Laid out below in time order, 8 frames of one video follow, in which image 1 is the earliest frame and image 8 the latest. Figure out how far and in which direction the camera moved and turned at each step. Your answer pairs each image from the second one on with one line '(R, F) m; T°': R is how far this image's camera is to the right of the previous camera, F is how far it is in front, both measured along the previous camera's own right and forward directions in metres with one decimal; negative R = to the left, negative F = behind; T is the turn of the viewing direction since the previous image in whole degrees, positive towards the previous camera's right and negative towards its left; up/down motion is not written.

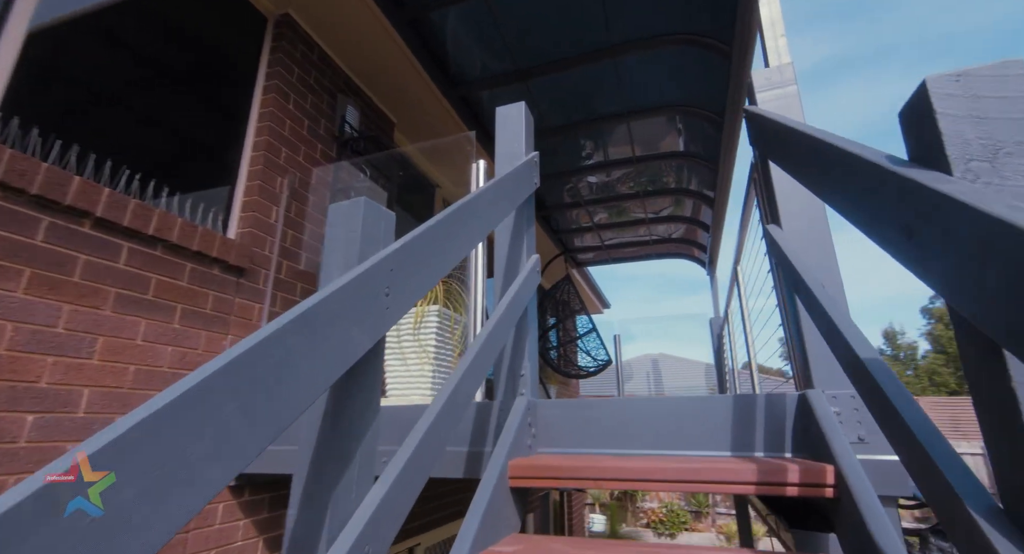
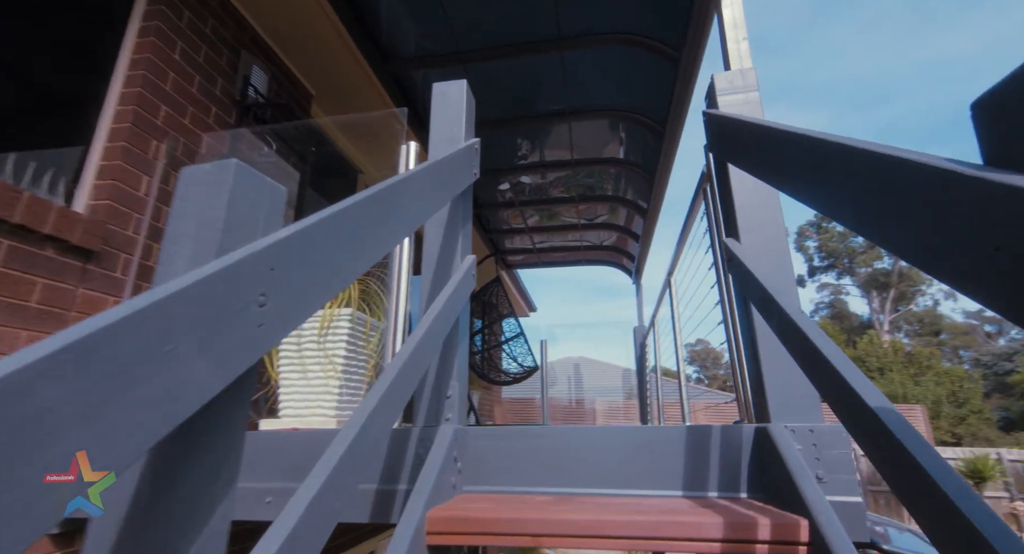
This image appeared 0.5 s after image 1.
(0.0, +0.2) m; +9°
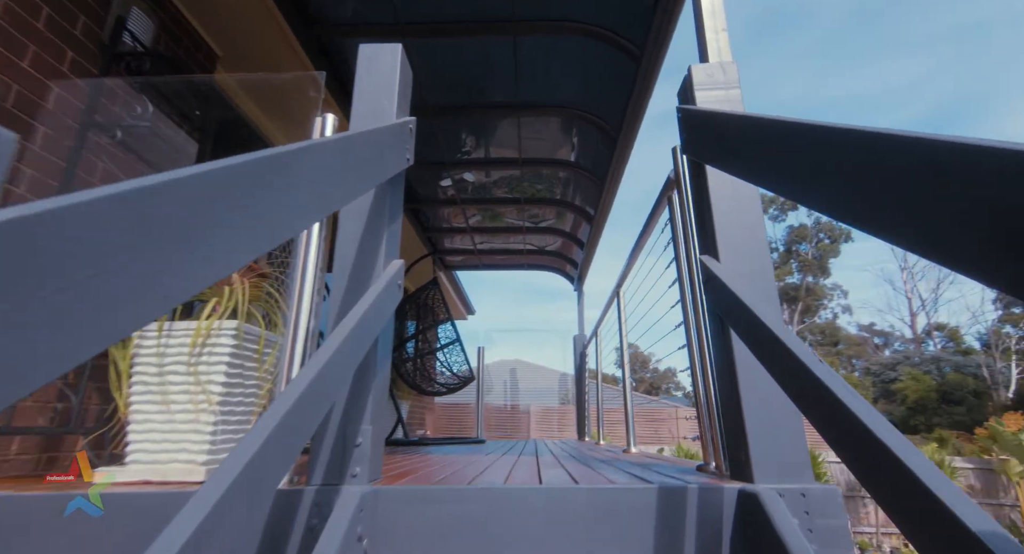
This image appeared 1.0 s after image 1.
(0.0, +0.2) m; +8°
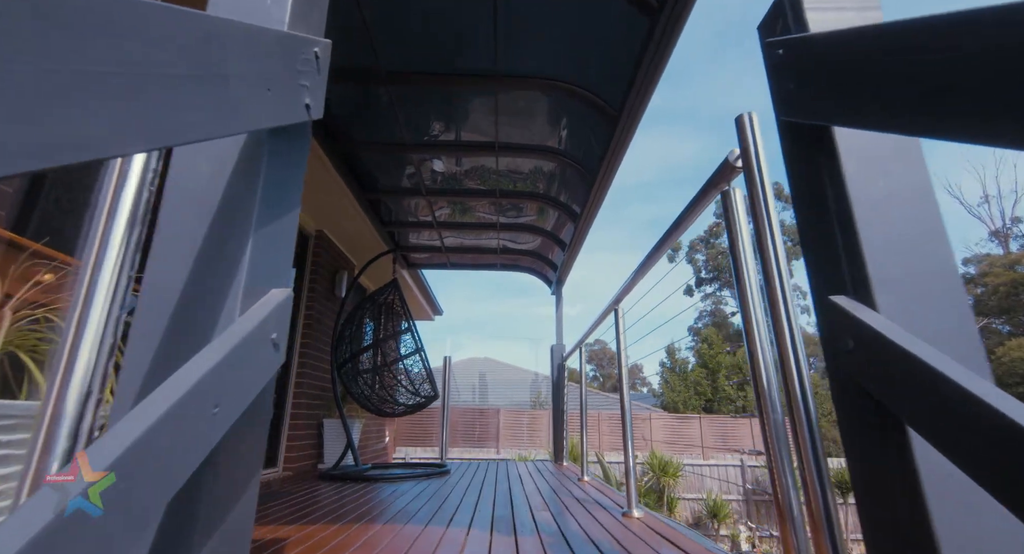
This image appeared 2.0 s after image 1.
(0.0, +0.5) m; +4°
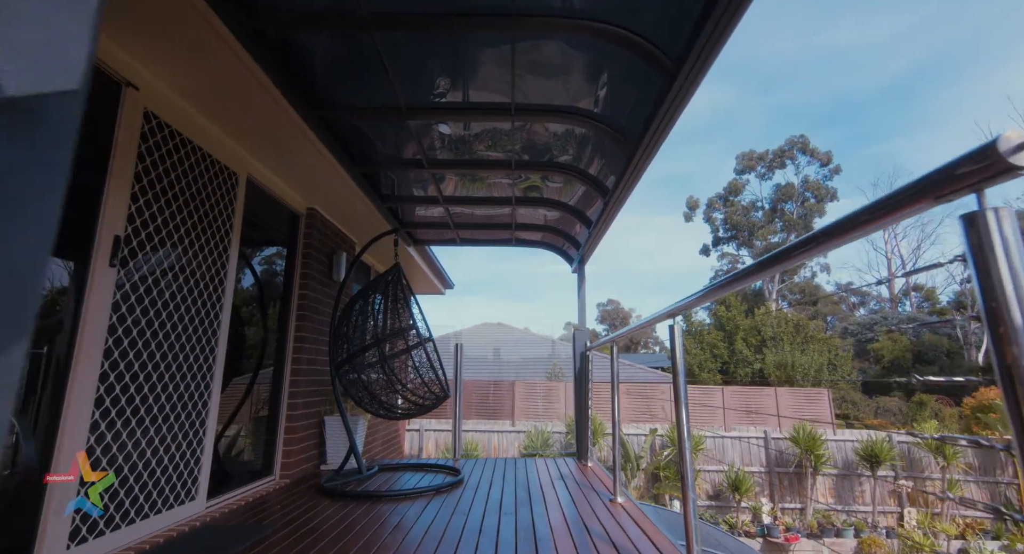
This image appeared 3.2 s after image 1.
(0.0, +0.4) m; -1°
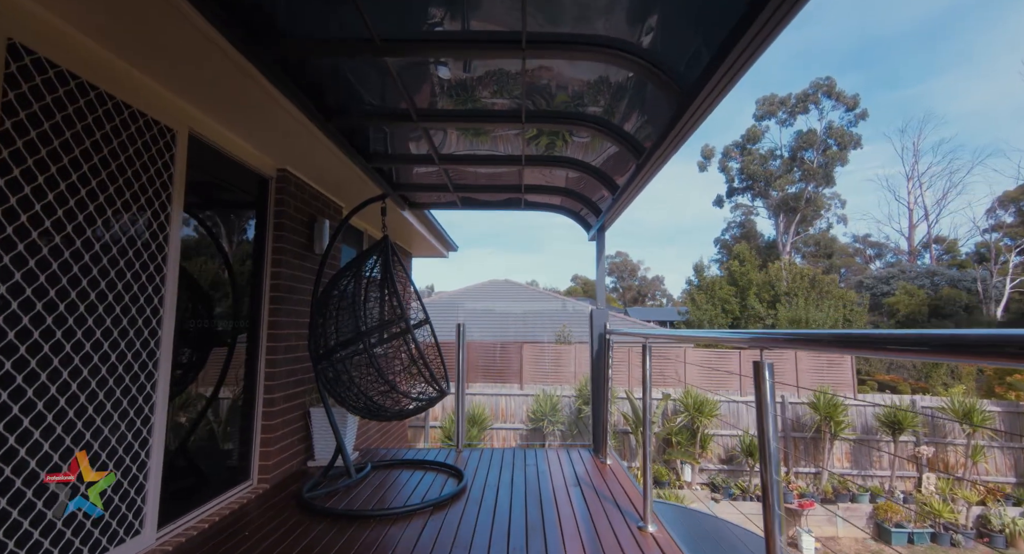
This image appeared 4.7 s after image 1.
(0.0, +0.5) m; -1°
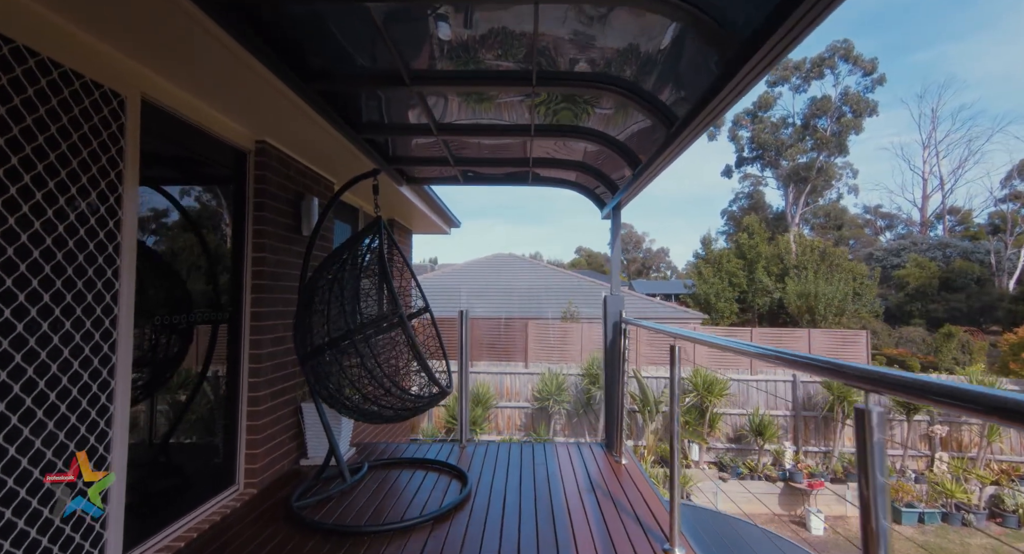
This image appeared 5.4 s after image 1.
(0.0, +0.3) m; 0°
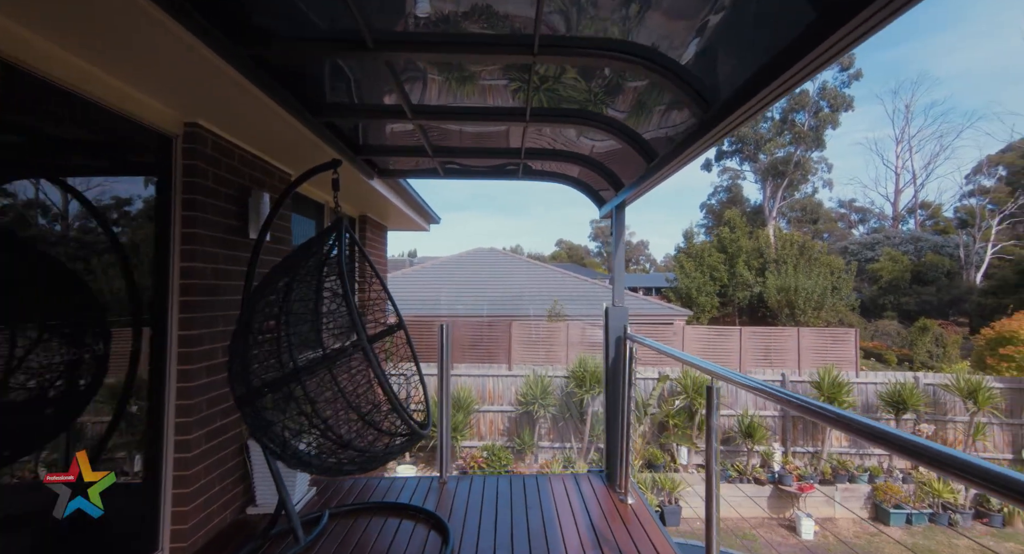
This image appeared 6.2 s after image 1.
(0.0, +0.4) m; +3°
